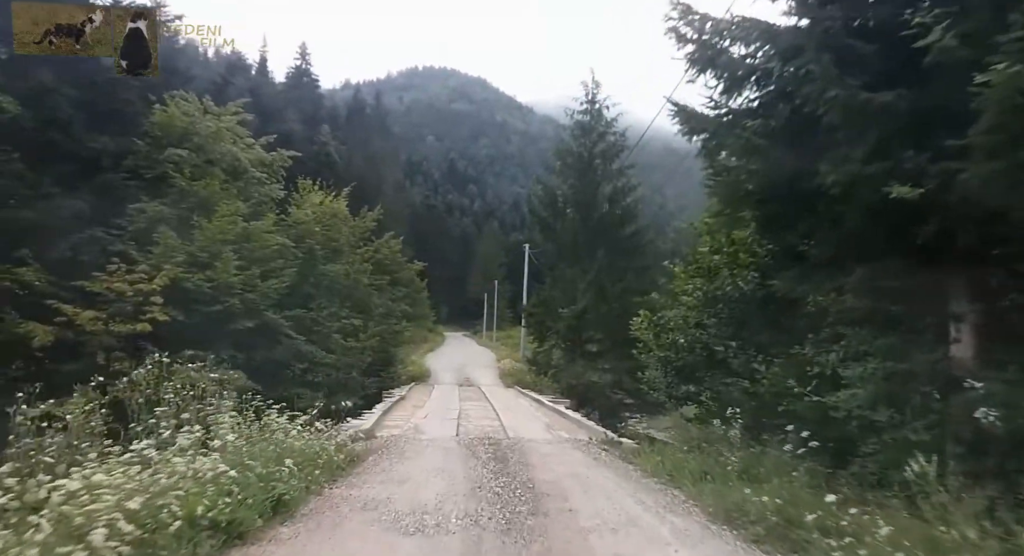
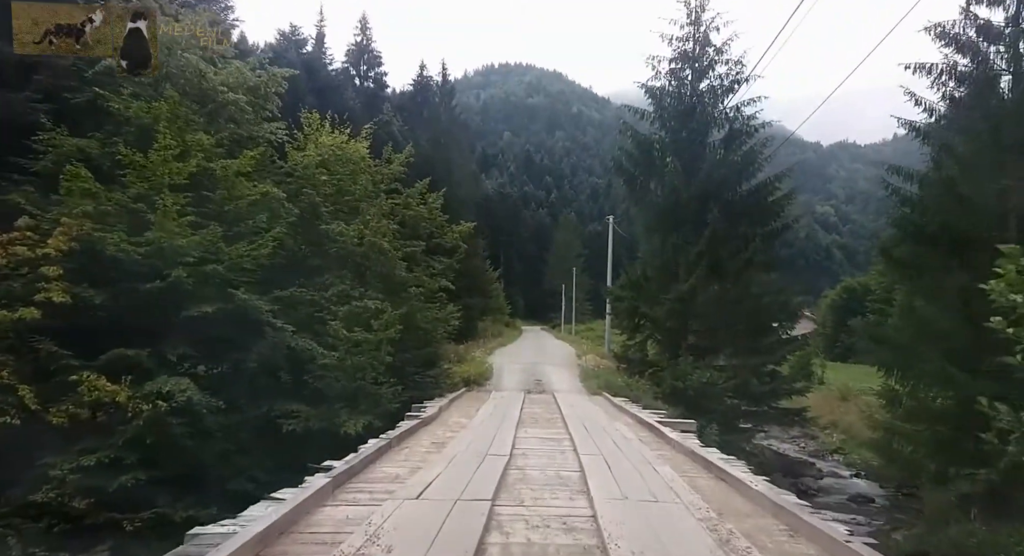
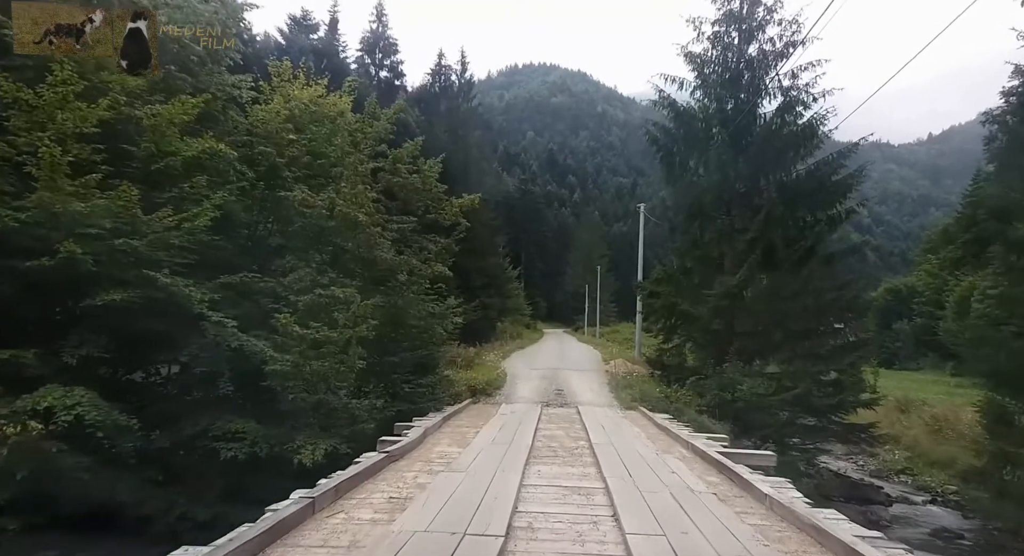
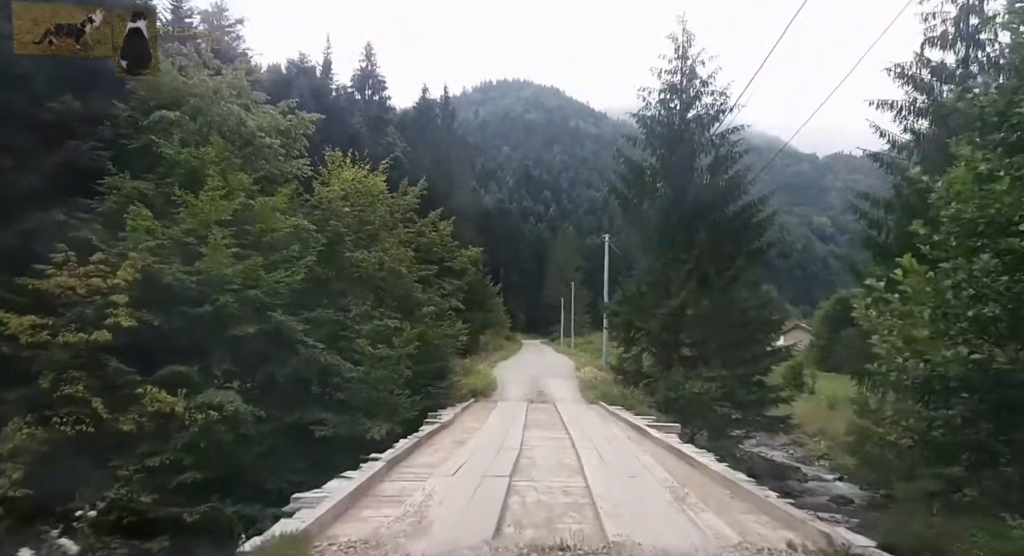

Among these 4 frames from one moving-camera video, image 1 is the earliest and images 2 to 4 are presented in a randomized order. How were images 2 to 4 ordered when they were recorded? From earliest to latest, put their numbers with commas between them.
4, 2, 3
